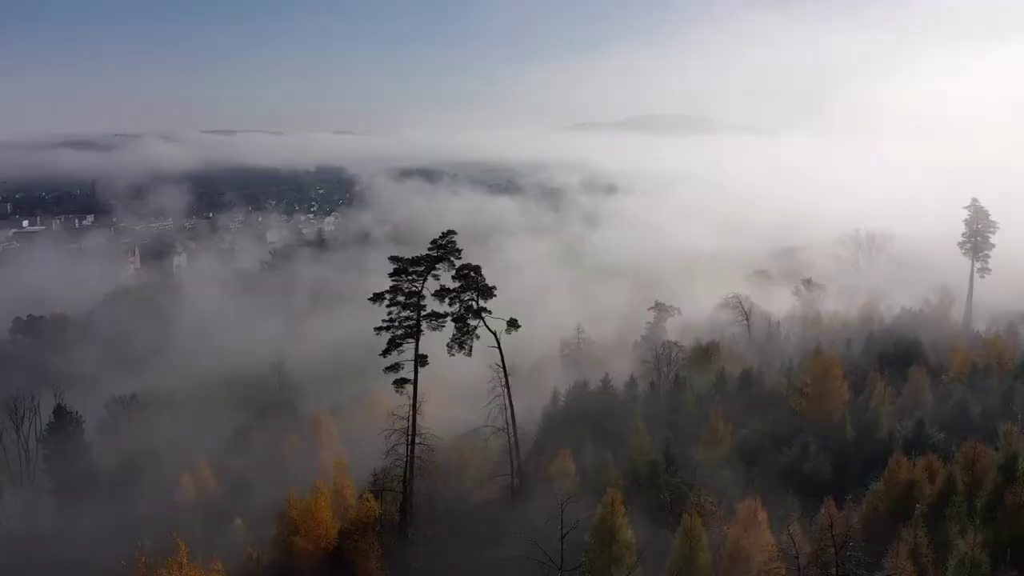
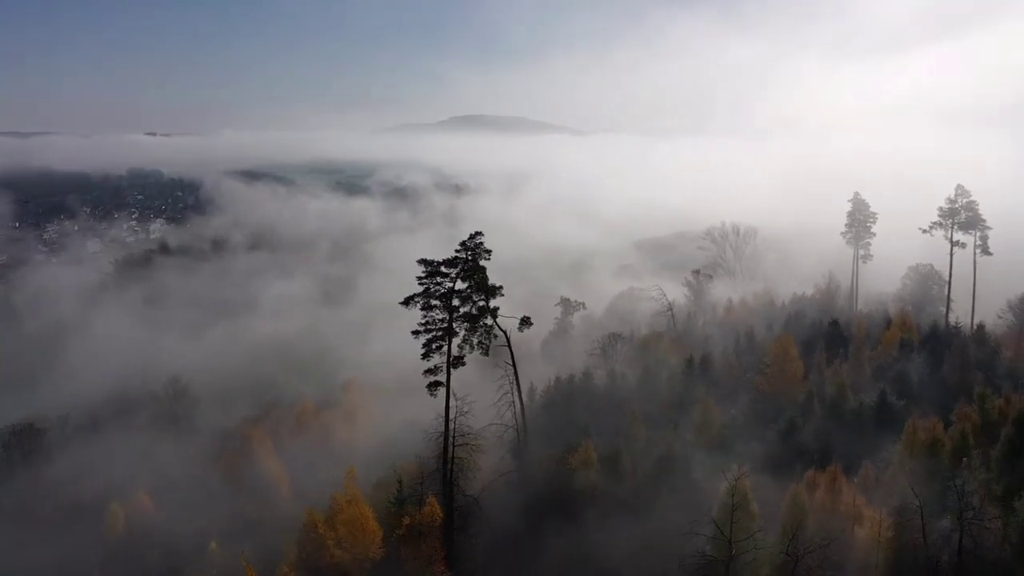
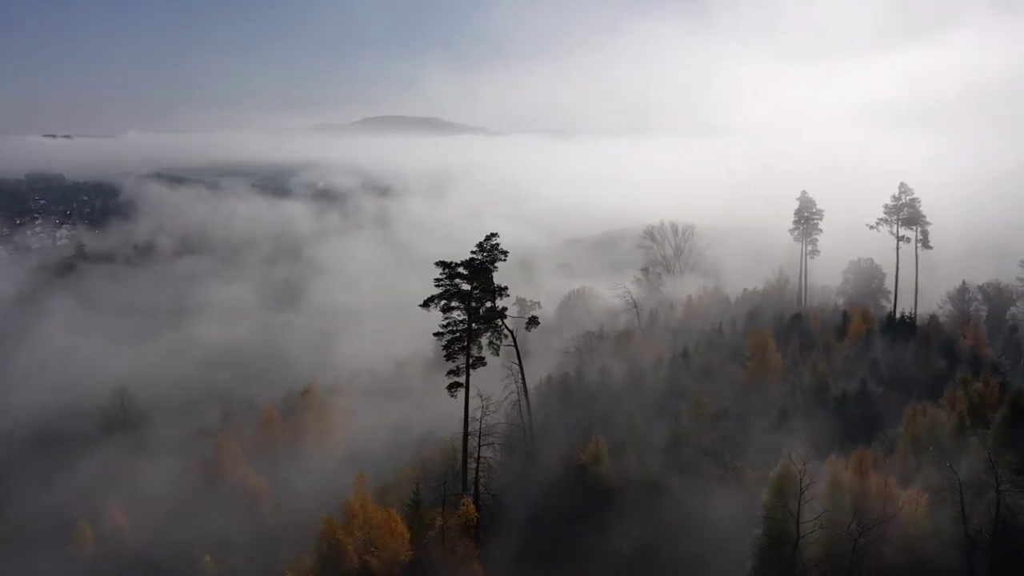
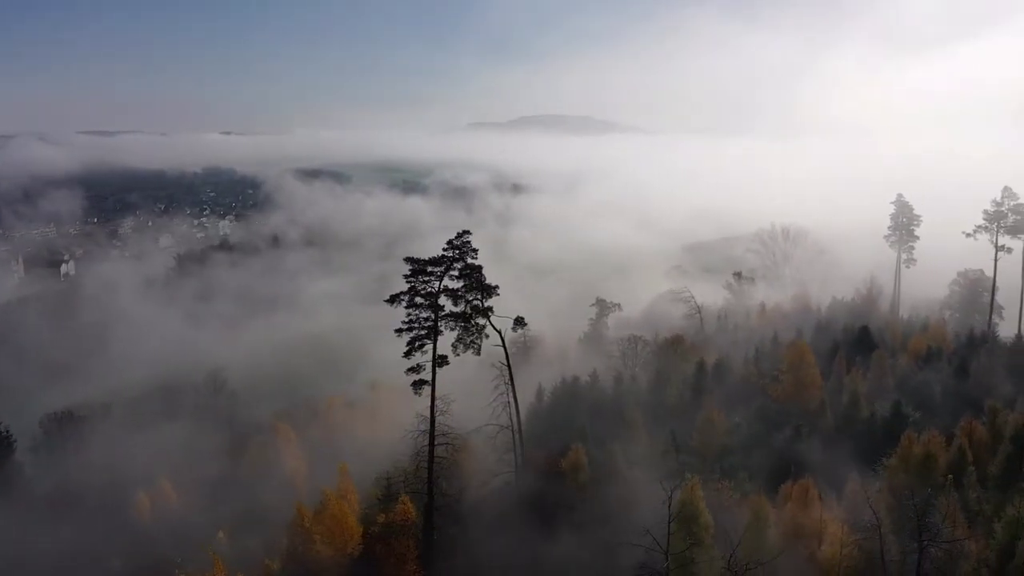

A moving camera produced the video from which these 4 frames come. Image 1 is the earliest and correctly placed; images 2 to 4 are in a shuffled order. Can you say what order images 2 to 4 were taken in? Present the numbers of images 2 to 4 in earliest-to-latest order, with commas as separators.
4, 2, 3
